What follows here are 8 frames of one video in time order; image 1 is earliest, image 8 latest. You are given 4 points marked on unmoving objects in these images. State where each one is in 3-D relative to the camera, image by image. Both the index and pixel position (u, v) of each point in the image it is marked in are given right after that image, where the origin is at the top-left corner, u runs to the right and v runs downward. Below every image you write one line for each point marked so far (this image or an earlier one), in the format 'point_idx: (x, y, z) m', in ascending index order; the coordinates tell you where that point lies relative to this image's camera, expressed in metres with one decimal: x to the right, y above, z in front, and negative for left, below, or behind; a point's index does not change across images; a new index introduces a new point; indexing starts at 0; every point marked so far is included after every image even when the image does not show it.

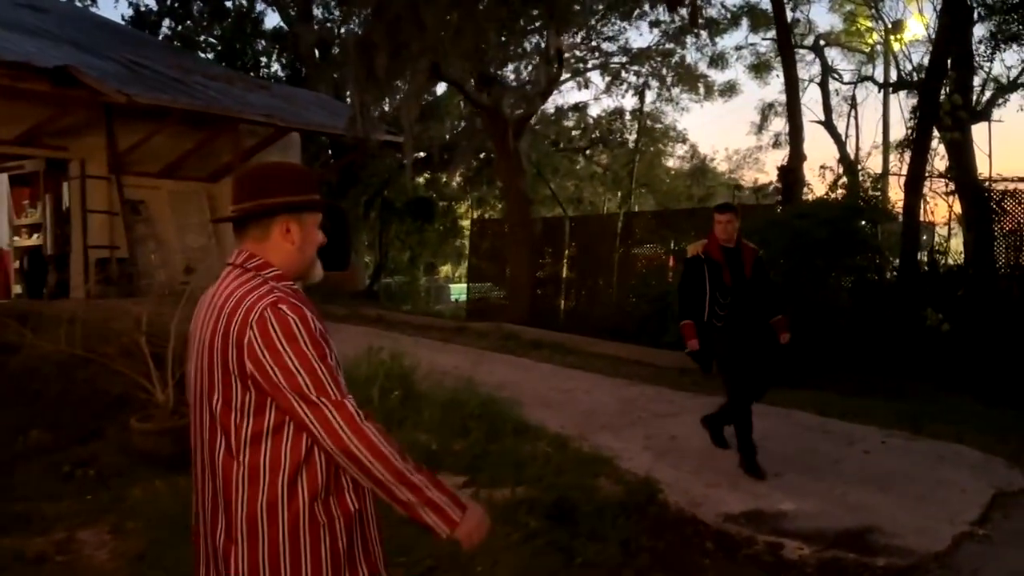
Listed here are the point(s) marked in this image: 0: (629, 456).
0: (+0.9, -1.2, +6.2) m
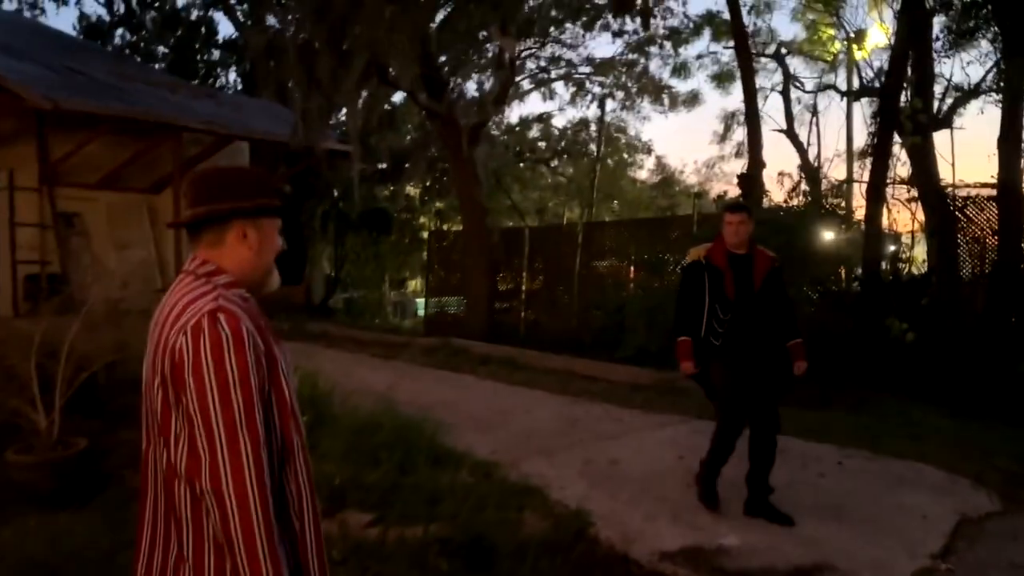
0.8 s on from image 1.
0: (+0.3, -1.3, +5.6) m
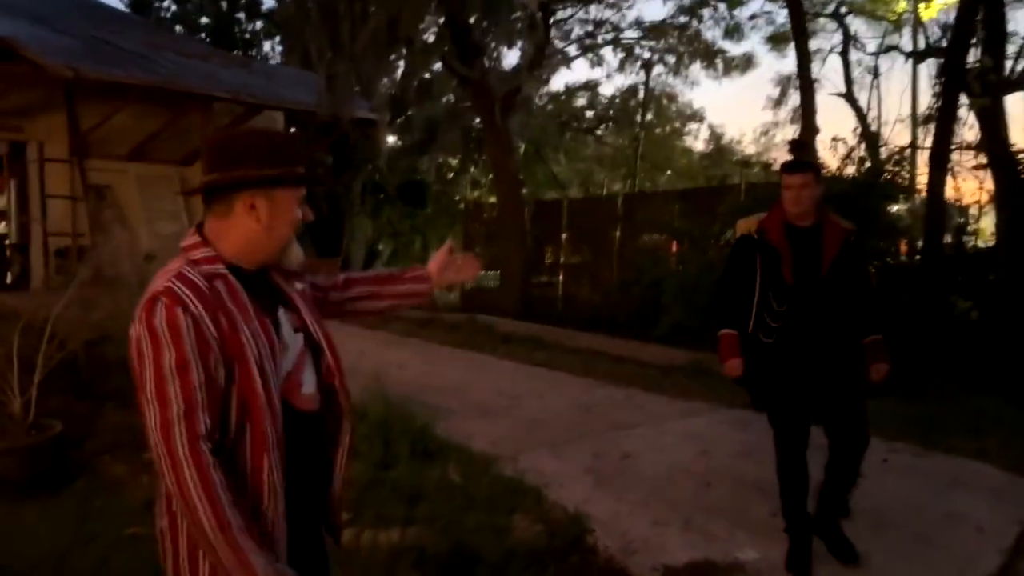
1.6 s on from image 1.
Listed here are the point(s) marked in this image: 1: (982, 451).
0: (+0.3, -1.1, +5.0) m
1: (+3.5, -1.2, +6.3) m
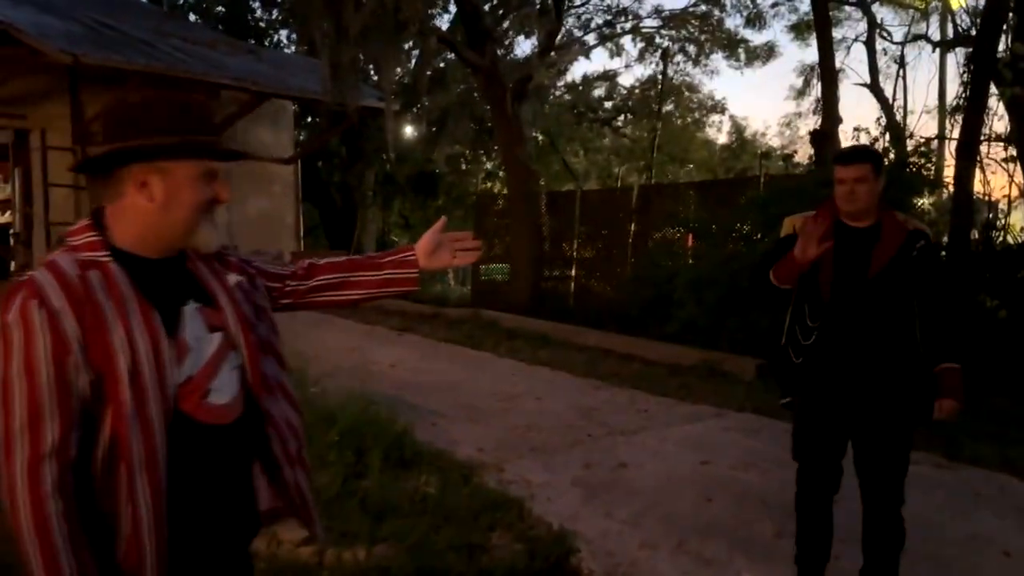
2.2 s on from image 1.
0: (+0.2, -1.1, +4.6) m
1: (+3.5, -1.2, +5.9) m
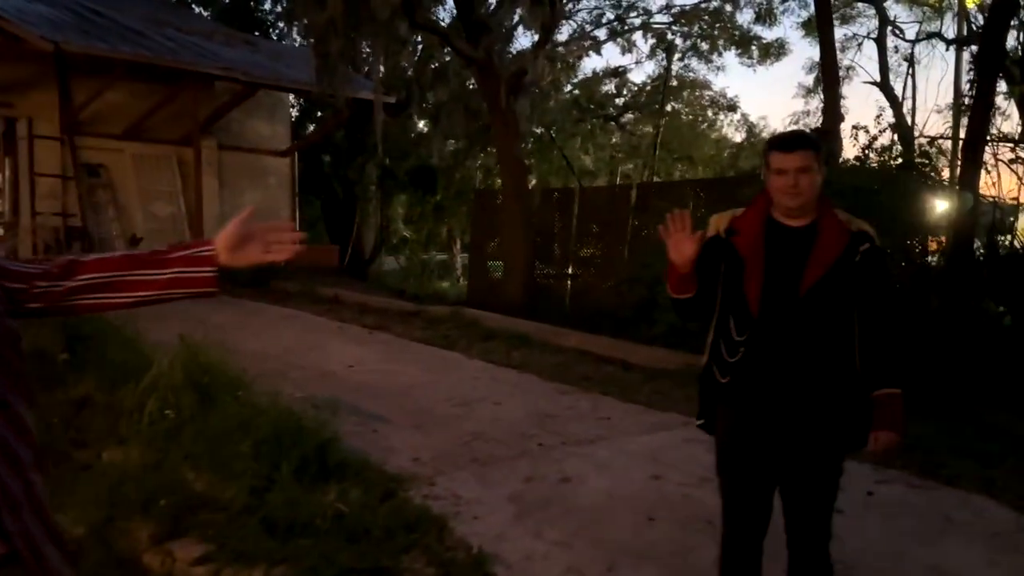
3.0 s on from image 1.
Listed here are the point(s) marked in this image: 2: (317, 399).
0: (-0.2, -1.1, +4.3) m
1: (+3.1, -1.3, +5.5) m
2: (-1.3, -0.7, +5.7) m
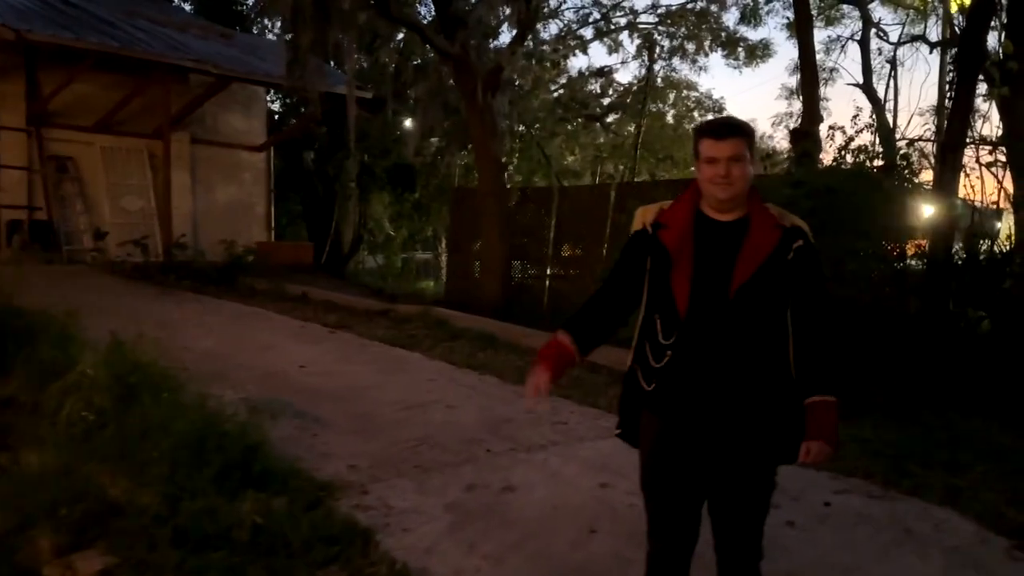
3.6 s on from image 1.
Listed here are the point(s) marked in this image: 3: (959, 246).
0: (-0.5, -1.1, +4.1) m
1: (+2.8, -1.3, +5.3) m
2: (-1.6, -0.7, +5.5) m
3: (+4.4, +0.5, +8.5) m
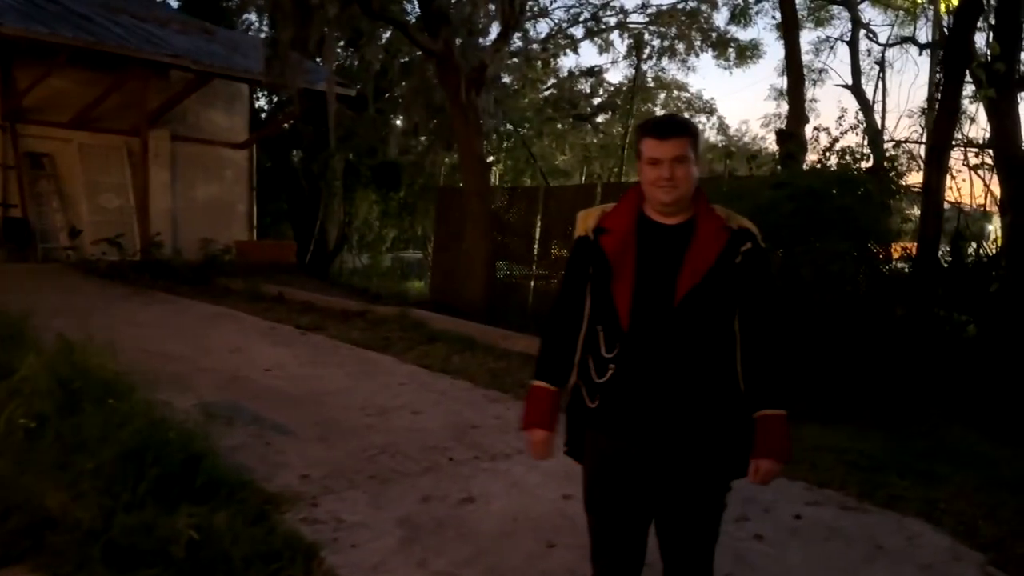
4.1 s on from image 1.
0: (-0.7, -1.2, +3.9) m
1: (+2.6, -1.3, +5.2) m
2: (-1.9, -0.7, +5.3) m
3: (+4.1, +0.4, +8.4) m
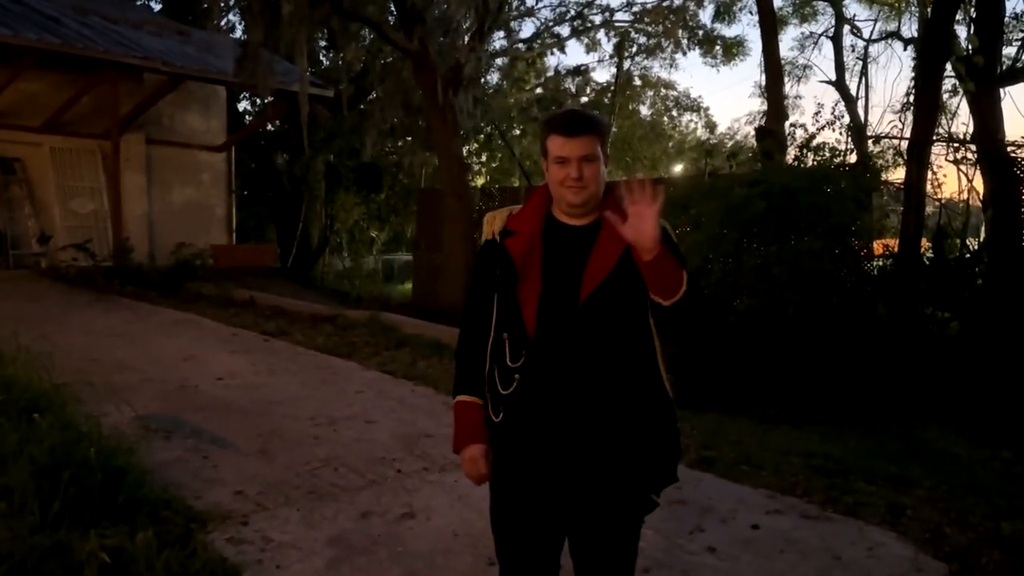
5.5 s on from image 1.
0: (-1.0, -1.2, +3.7) m
1: (+2.3, -1.3, +5.0) m
2: (-2.2, -0.8, +5.1) m
3: (+3.8, +0.4, +8.2) m
